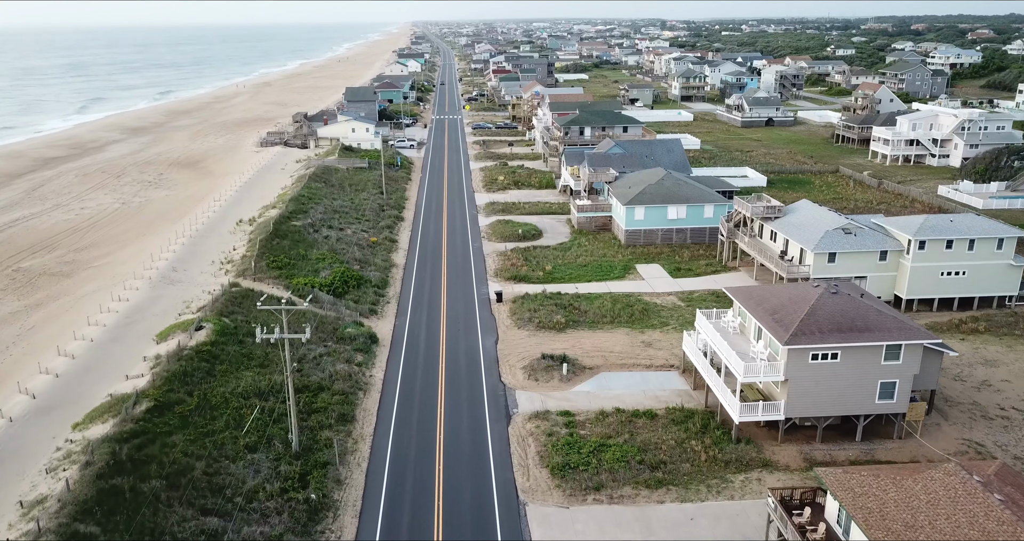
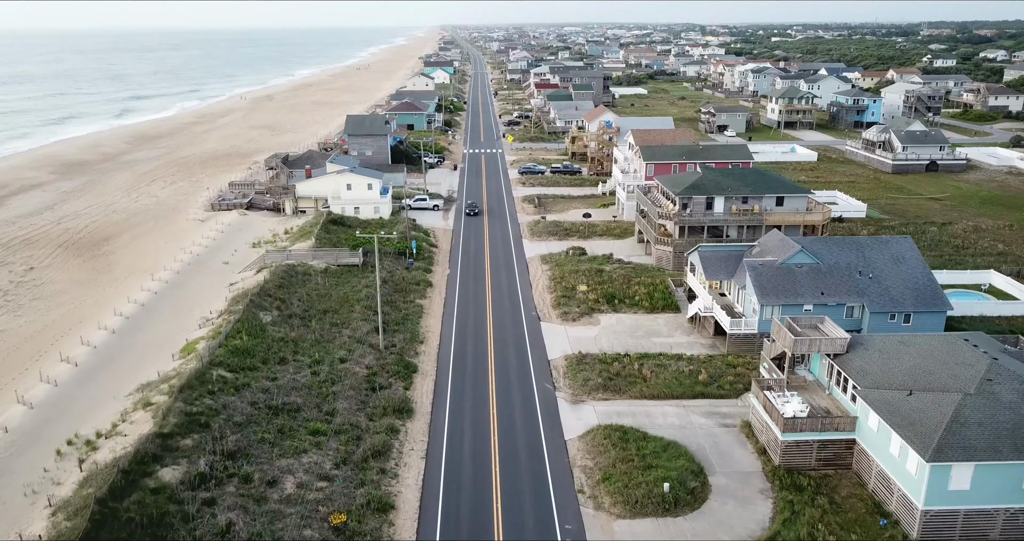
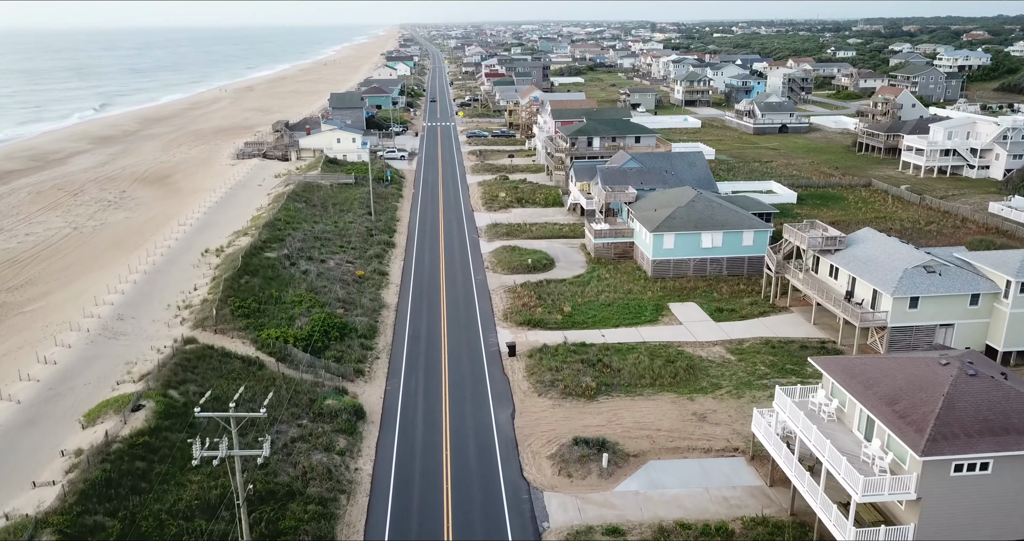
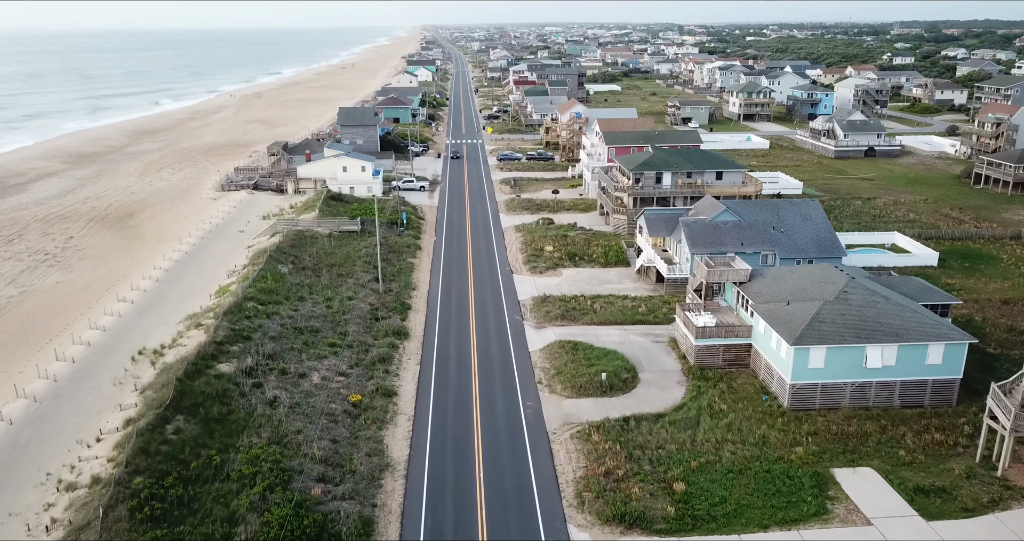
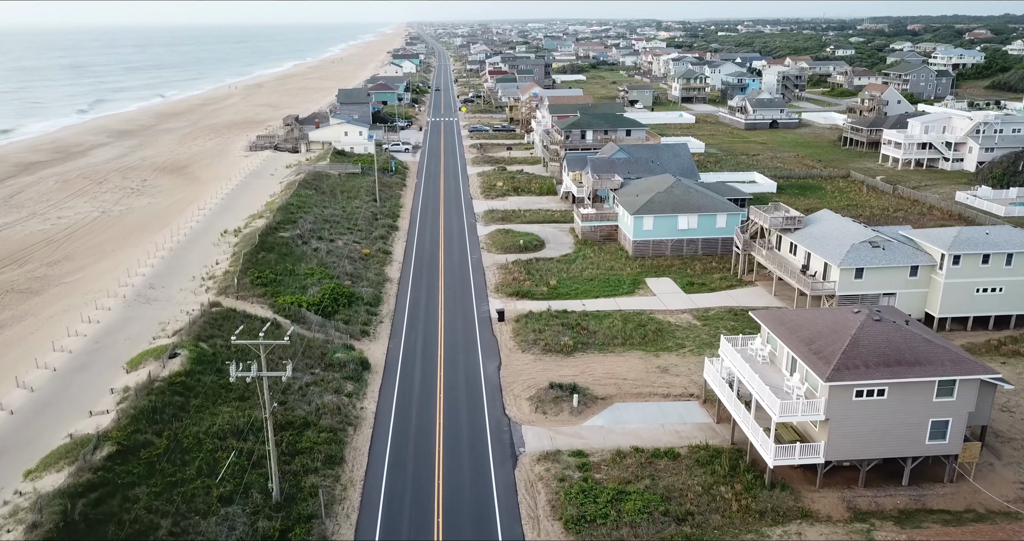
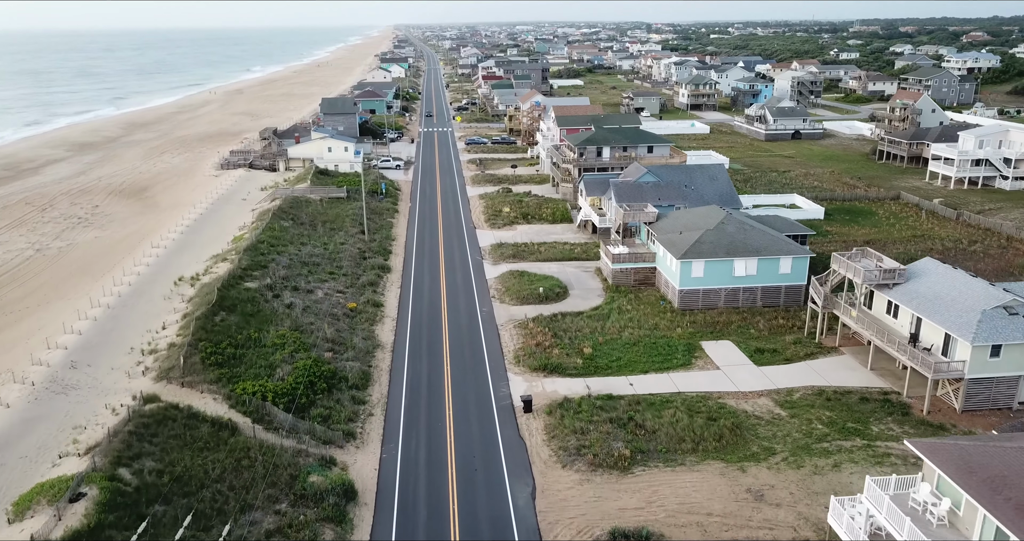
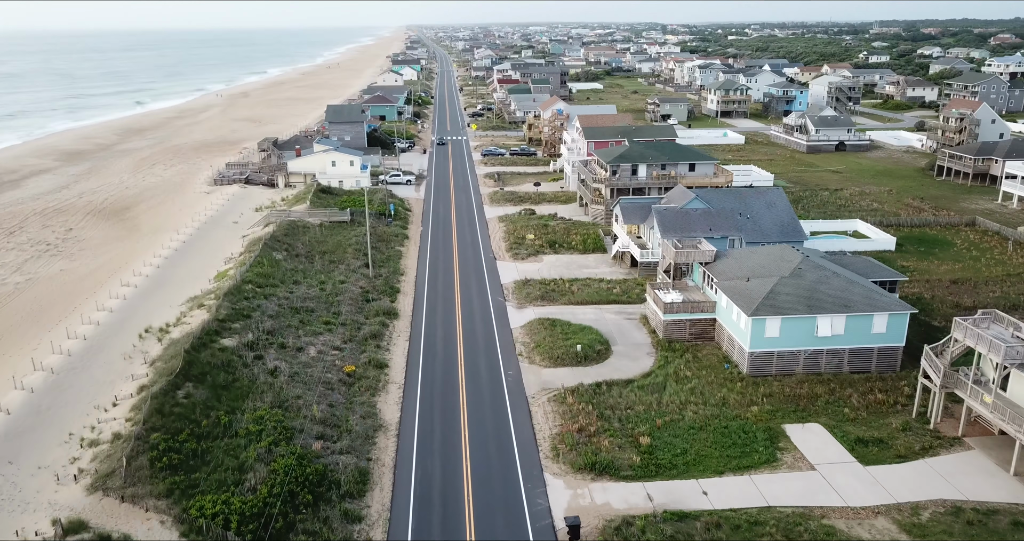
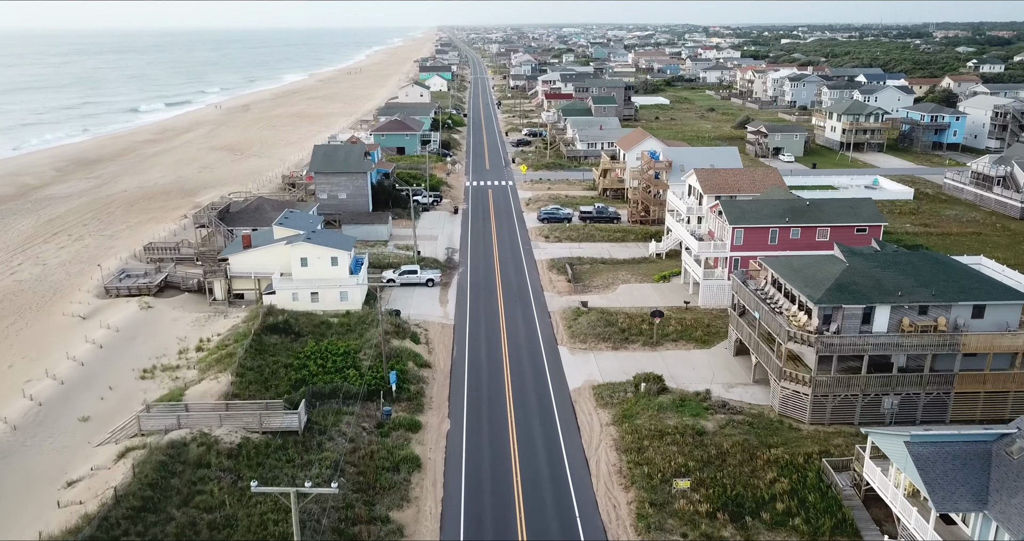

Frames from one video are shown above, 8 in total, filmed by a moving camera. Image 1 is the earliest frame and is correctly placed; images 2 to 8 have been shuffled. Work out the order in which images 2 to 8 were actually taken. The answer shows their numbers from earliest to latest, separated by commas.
5, 3, 6, 7, 4, 2, 8
